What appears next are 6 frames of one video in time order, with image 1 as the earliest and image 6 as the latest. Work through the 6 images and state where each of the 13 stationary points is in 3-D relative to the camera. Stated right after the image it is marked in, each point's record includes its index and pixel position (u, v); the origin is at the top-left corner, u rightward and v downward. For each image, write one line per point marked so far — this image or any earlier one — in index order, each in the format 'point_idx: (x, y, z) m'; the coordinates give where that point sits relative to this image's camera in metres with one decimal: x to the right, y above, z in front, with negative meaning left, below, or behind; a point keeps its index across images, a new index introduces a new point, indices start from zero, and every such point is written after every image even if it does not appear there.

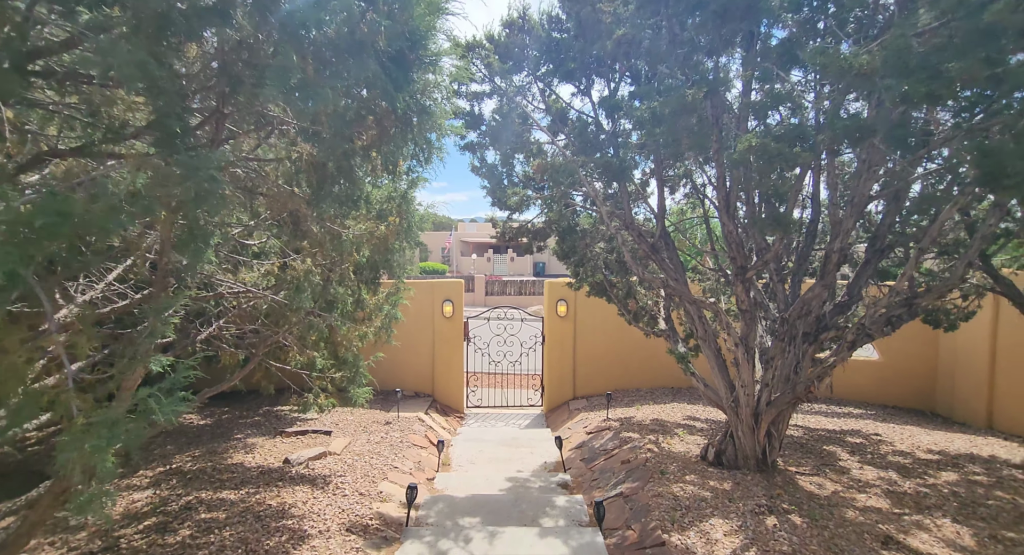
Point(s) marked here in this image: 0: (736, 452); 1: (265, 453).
0: (+2.2, -1.7, +4.4) m
1: (-2.9, -2.0, +5.1) m
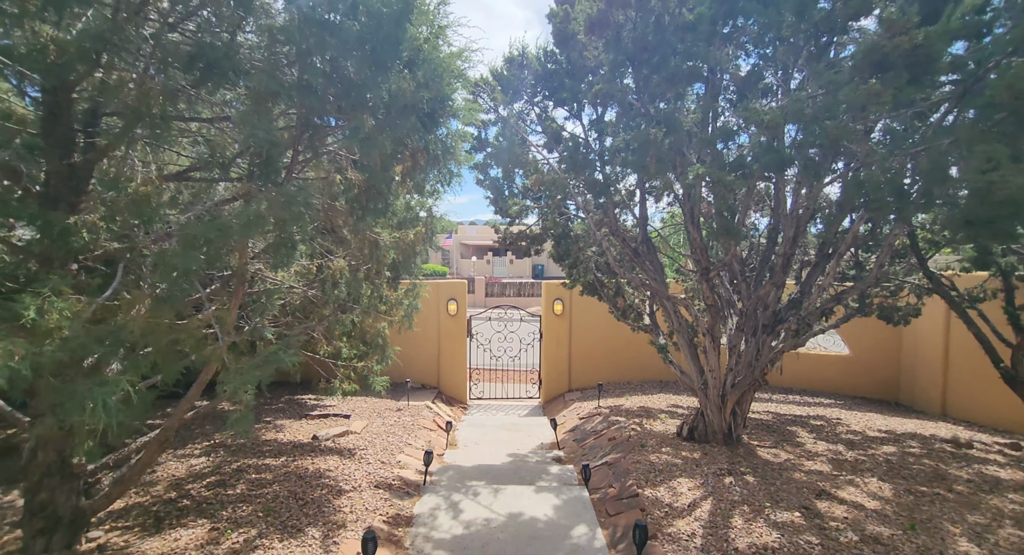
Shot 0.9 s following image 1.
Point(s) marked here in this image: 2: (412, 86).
0: (+2.2, -1.7, +5.1) m
1: (-2.9, -2.0, +5.8) m
2: (-0.6, +1.2, +2.8) m
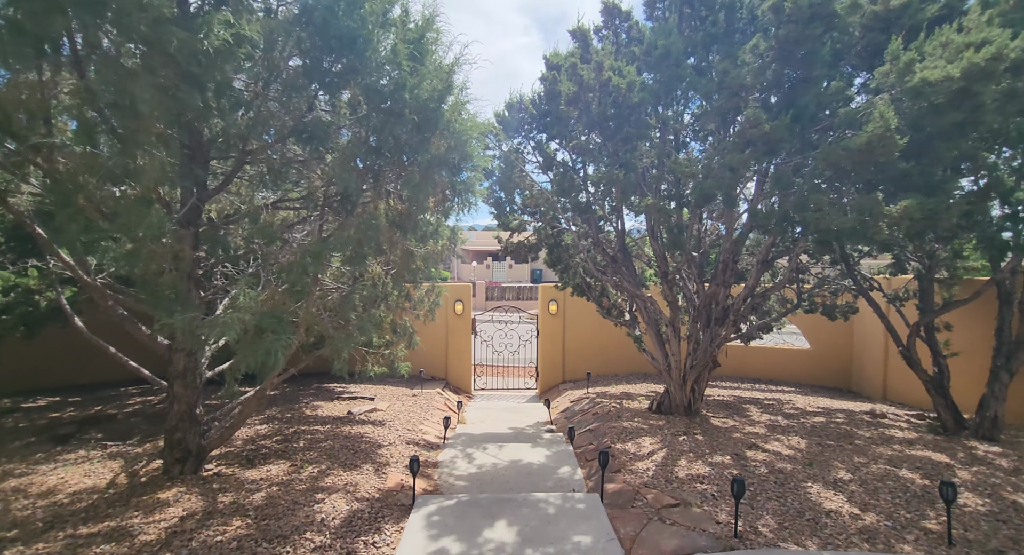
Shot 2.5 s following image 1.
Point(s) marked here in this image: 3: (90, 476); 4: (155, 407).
0: (+2.2, -1.7, +6.2) m
1: (-2.9, -2.0, +7.0) m
2: (-0.6, +1.2, +4.0) m
3: (-3.8, -1.8, +4.1) m
4: (-5.1, -1.8, +6.3) m
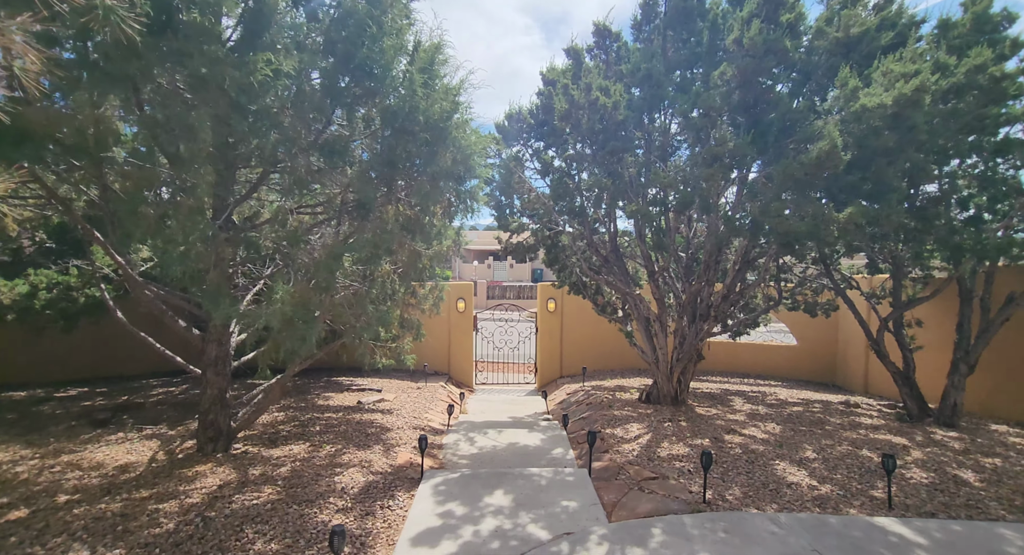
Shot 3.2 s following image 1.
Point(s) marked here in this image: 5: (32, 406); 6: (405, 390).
0: (+2.2, -1.7, +6.7) m
1: (-2.9, -2.0, +7.4) m
2: (-0.6, +1.2, +4.4) m
3: (-3.9, -1.8, +4.5) m
4: (-5.1, -1.8, +6.7) m
5: (-6.7, -1.8, +6.2) m
6: (-2.0, -2.1, +8.4) m
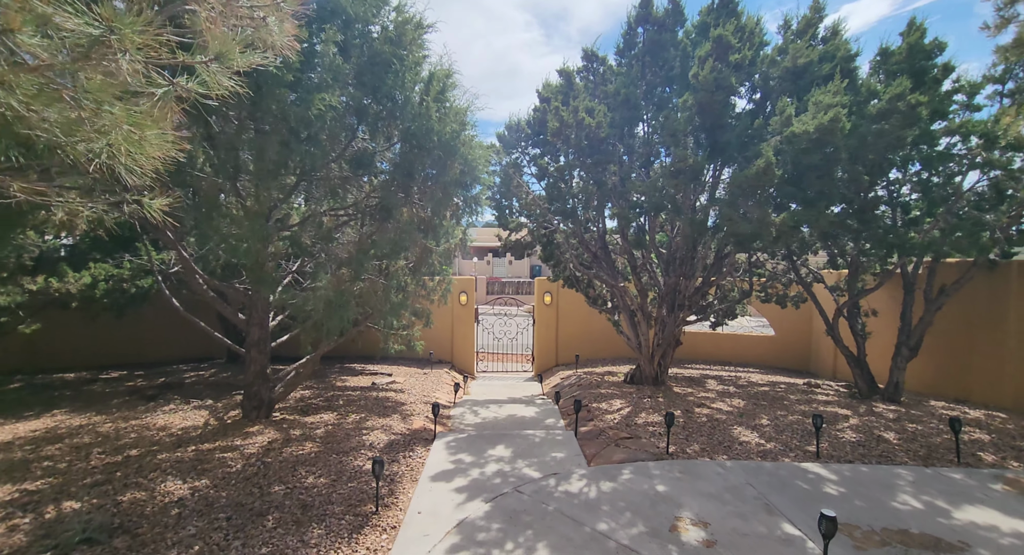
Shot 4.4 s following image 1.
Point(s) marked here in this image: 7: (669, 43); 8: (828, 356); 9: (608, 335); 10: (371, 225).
0: (+2.2, -1.6, +7.5) m
1: (-2.9, -1.9, +8.2) m
2: (-0.6, +1.3, +5.2) m
3: (-3.9, -1.7, +5.3) m
4: (-5.1, -1.7, +7.5) m
5: (-6.8, -1.7, +7.0) m
6: (-2.1, -2.0, +9.2) m
7: (+2.0, +2.9, +5.5) m
8: (+7.0, -1.7, +9.9) m
9: (+2.5, -1.5, +11.4) m
10: (-1.6, +0.6, +5.2) m
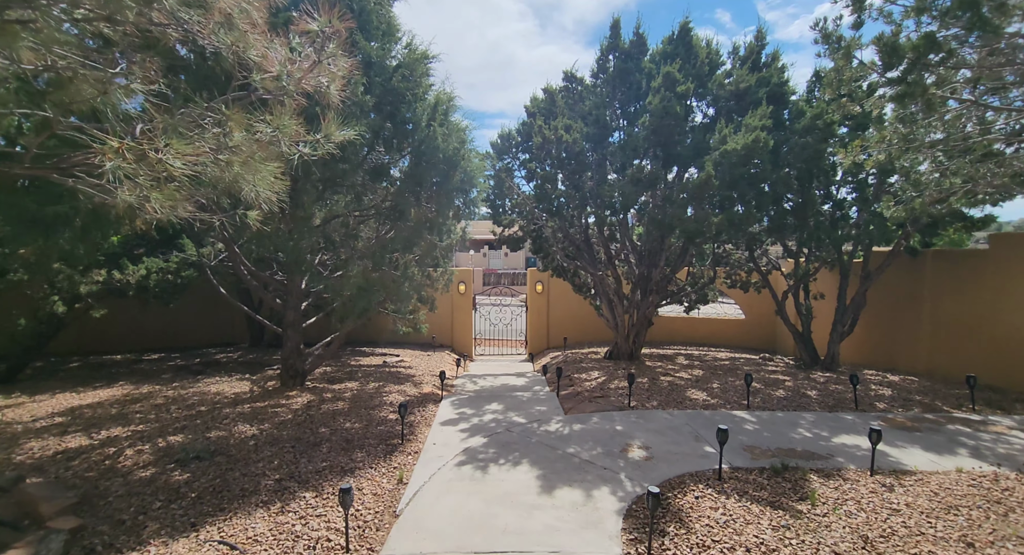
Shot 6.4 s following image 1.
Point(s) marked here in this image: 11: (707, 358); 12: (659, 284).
0: (+2.1, -1.4, +8.6) m
1: (-3.0, -1.7, +9.3) m
2: (-0.7, +1.4, +6.3) m
3: (-4.0, -1.6, +6.4) m
4: (-5.2, -1.5, +8.6) m
5: (-6.9, -1.6, +8.1) m
6: (-2.2, -1.8, +10.3) m
7: (+1.8, +3.1, +6.6) m
8: (+6.9, -1.5, +11.0) m
9: (+2.3, -1.2, +12.5) m
10: (-1.7, +0.7, +6.2) m
11: (+3.9, -1.6, +8.9) m
12: (+2.7, -0.1, +8.2) m
